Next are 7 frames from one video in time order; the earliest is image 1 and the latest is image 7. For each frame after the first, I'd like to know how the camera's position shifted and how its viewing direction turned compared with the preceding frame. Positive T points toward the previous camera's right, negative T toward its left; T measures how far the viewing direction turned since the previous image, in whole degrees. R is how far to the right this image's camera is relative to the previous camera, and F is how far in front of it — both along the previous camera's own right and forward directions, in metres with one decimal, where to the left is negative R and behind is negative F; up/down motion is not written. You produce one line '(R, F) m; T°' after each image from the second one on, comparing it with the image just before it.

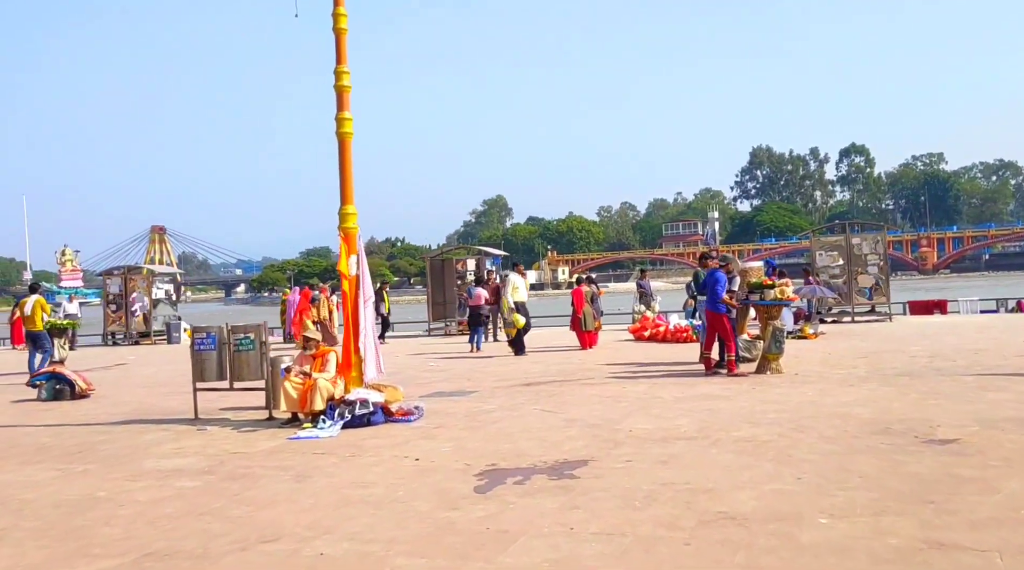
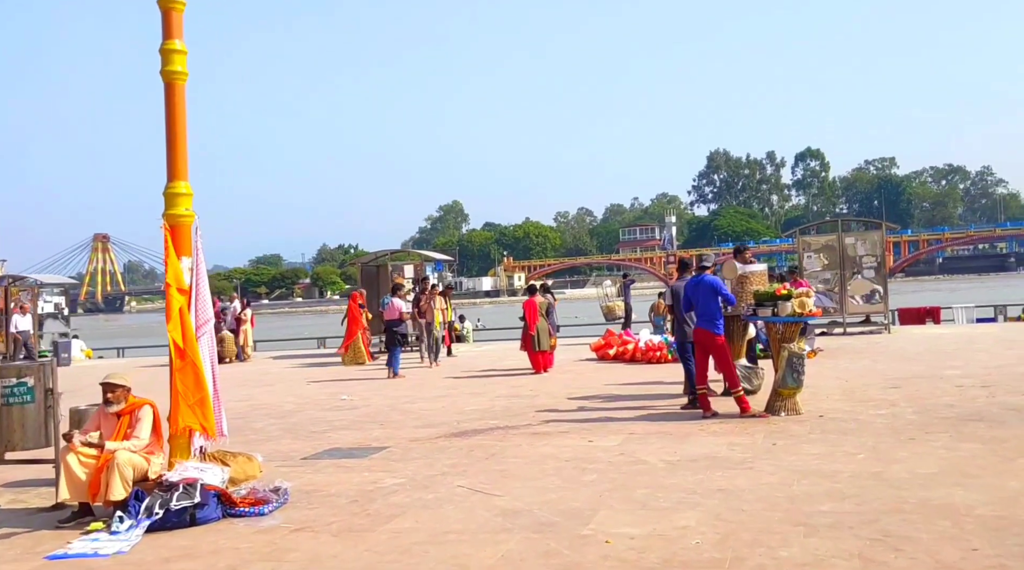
(+0.3, +3.5) m; +3°
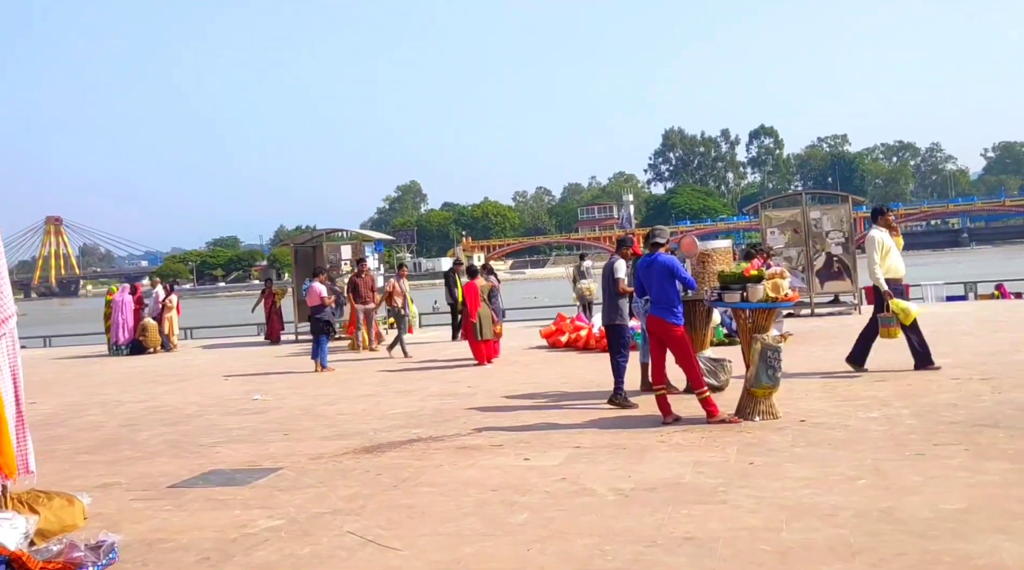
(+0.3, +1.6) m; +2°
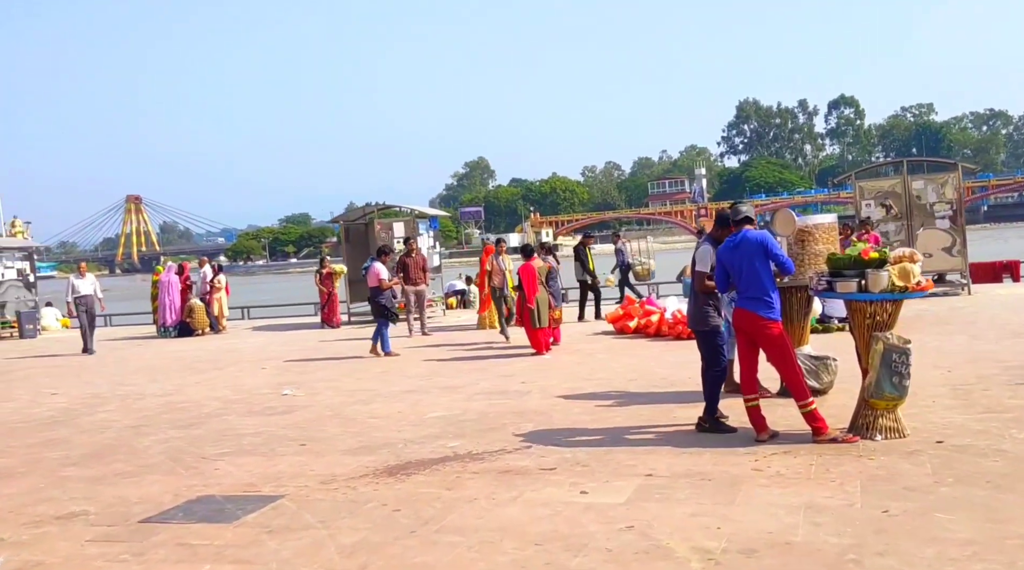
(+0.1, +1.5) m; -4°
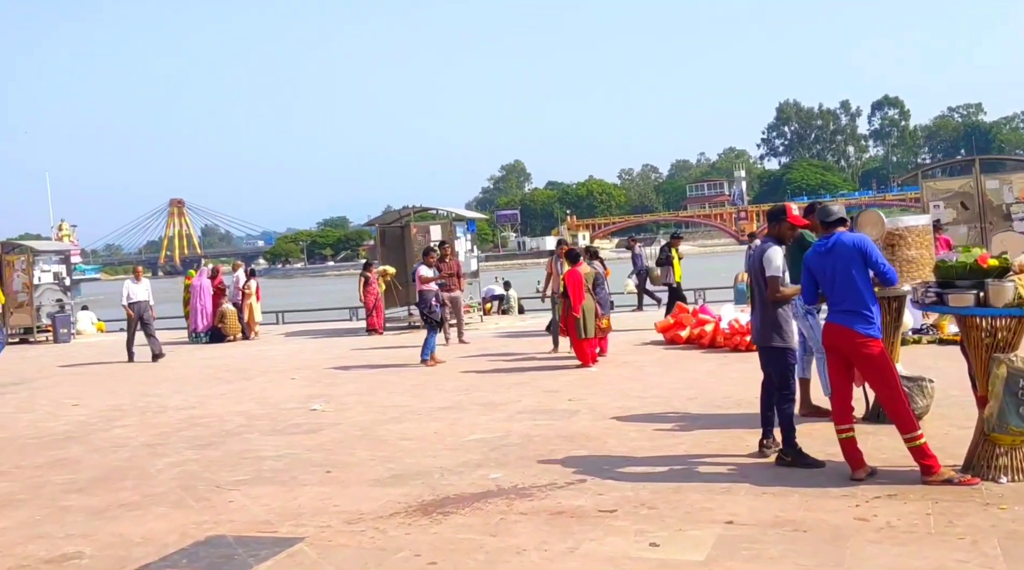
(-0.1, +0.9) m; -2°
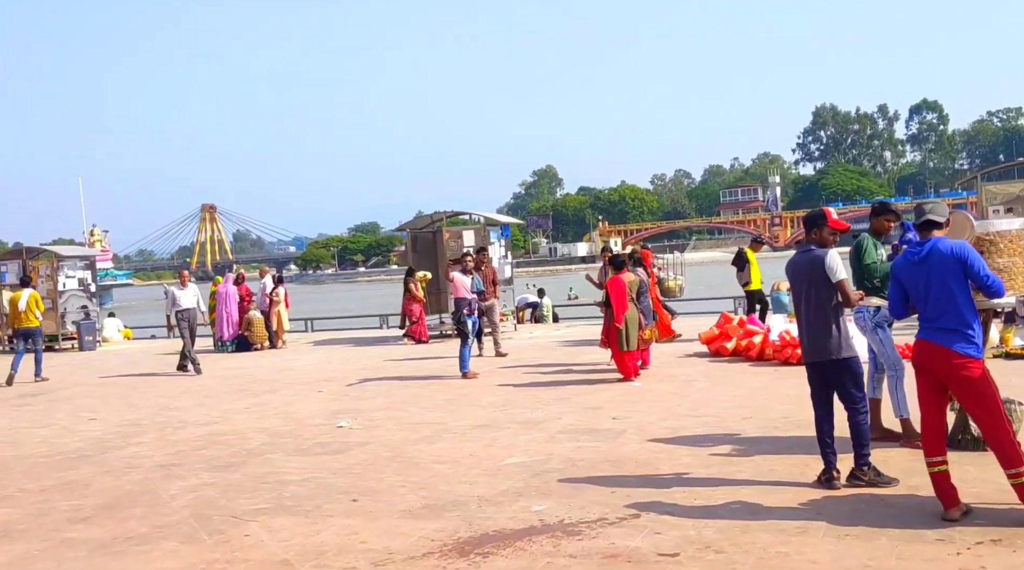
(-0.1, +0.6) m; -2°
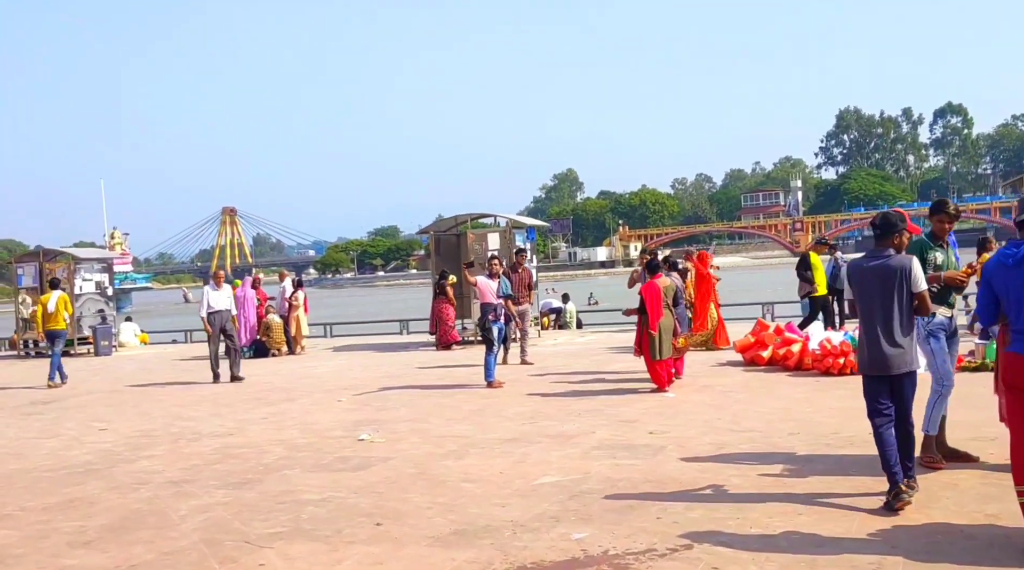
(-0.1, +0.5) m; -1°
